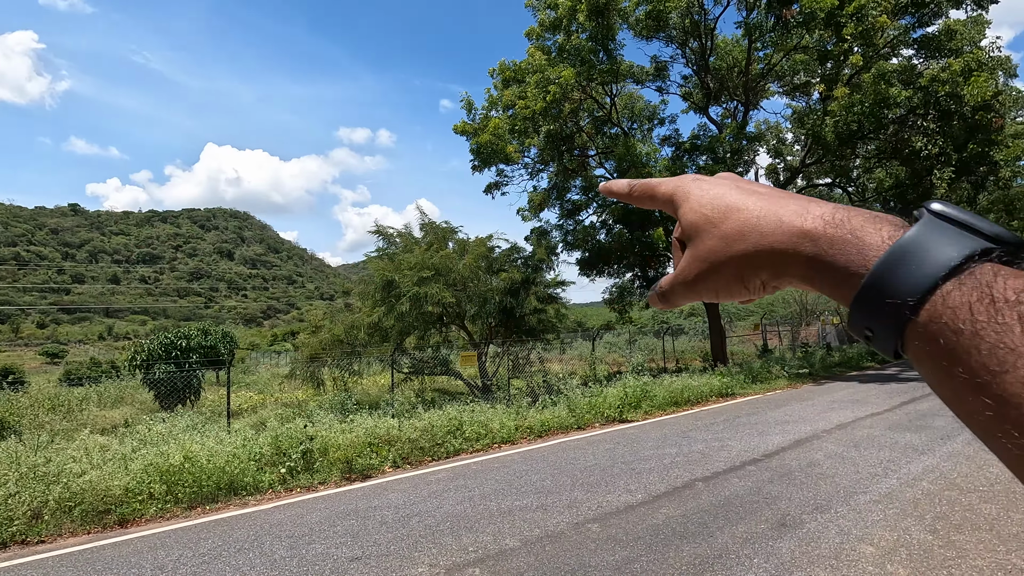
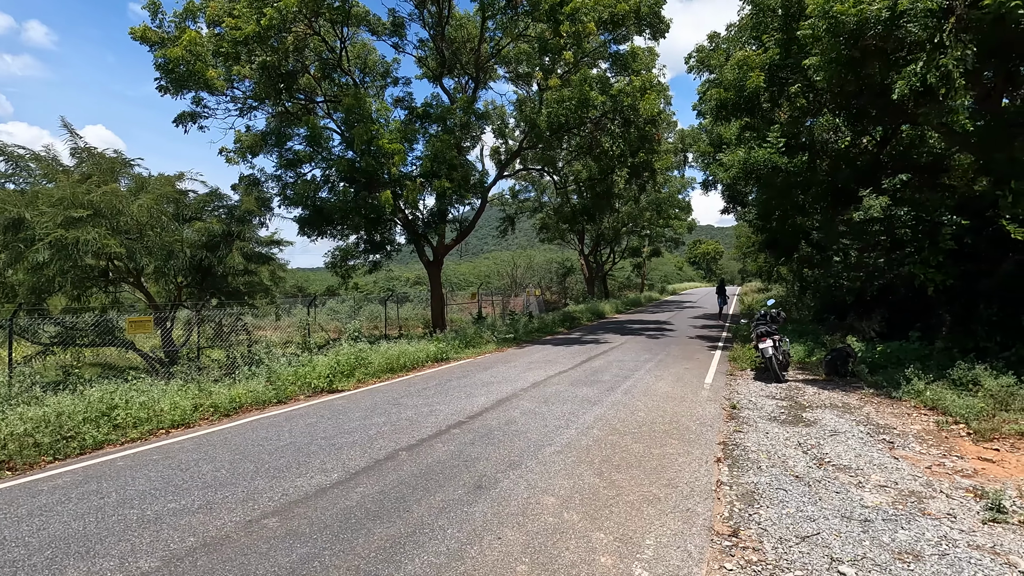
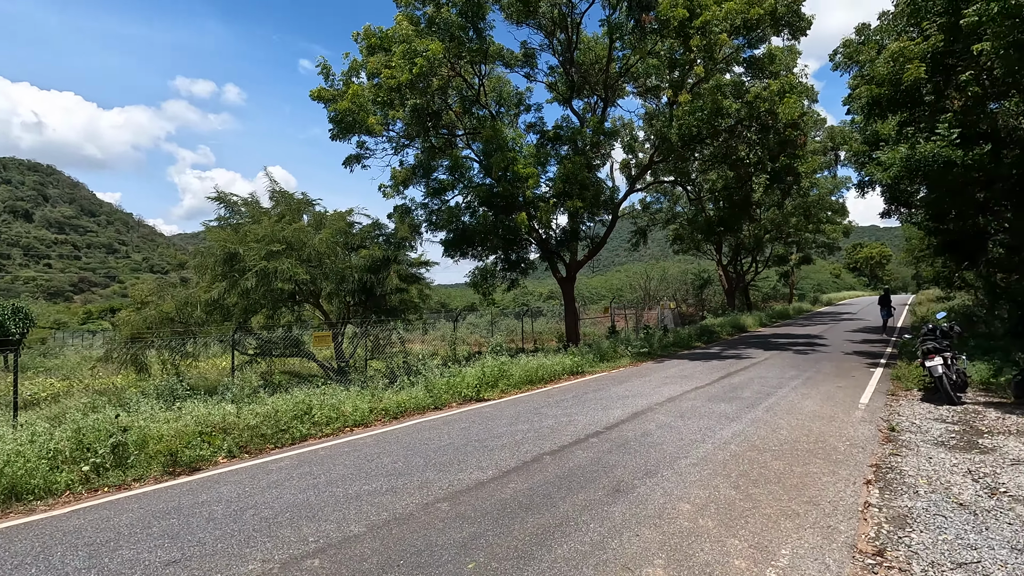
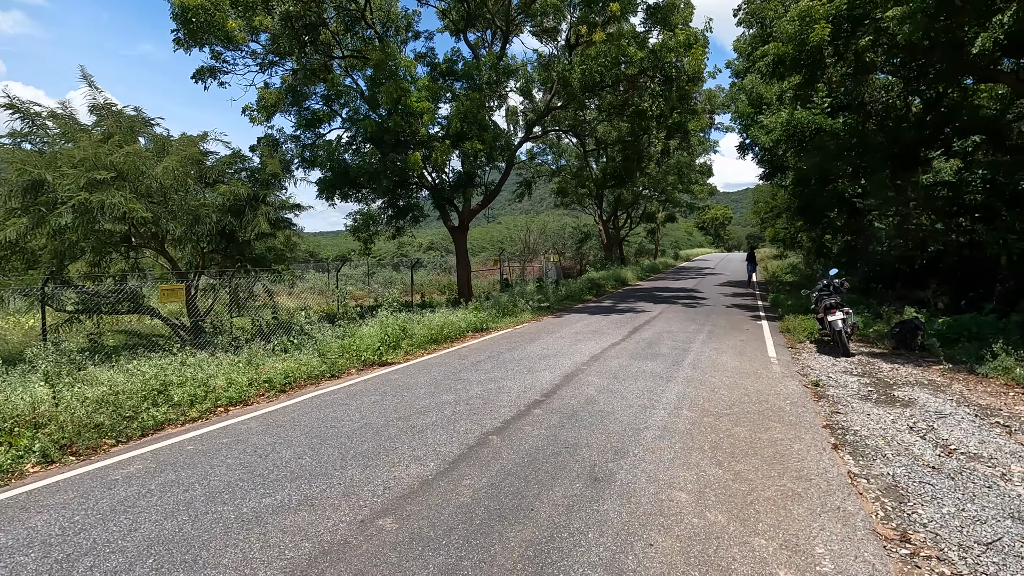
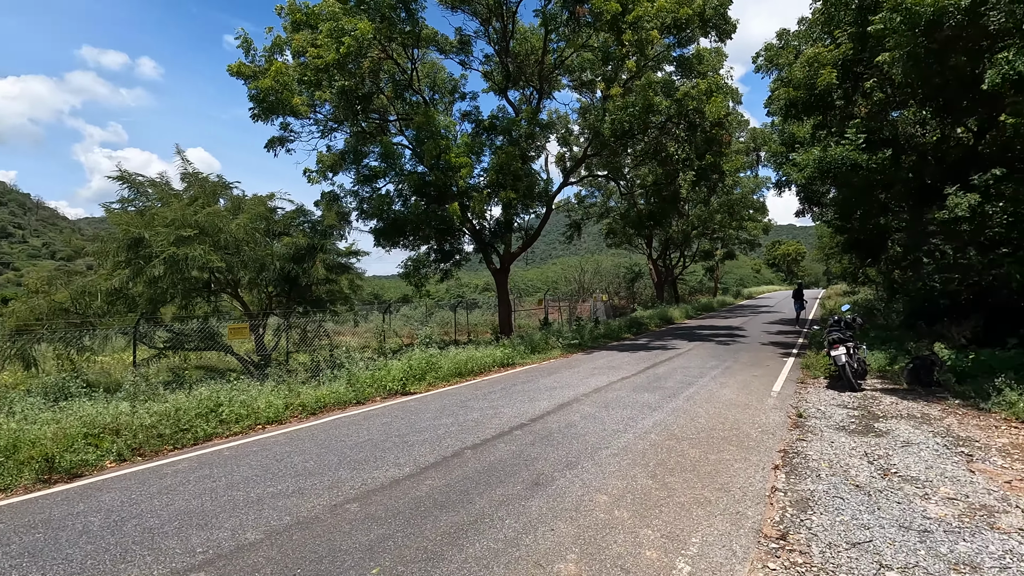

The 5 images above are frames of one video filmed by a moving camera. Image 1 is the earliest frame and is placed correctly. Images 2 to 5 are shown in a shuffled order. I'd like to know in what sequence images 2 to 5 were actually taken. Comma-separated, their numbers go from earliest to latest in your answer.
3, 5, 2, 4
